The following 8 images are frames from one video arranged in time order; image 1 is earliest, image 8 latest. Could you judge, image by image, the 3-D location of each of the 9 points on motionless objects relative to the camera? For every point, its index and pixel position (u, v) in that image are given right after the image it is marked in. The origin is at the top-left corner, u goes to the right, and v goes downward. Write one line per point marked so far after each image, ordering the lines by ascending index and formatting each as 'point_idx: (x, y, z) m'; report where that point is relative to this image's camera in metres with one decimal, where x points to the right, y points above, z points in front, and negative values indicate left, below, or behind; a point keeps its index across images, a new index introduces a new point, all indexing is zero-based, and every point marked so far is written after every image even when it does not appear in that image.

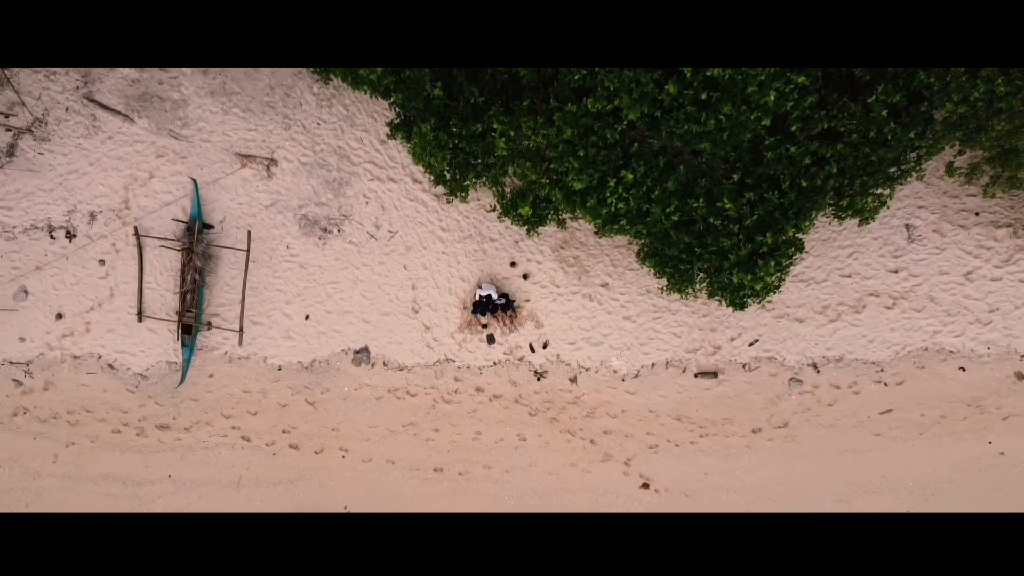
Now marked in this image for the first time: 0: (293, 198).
0: (-2.2, +0.9, +8.3) m
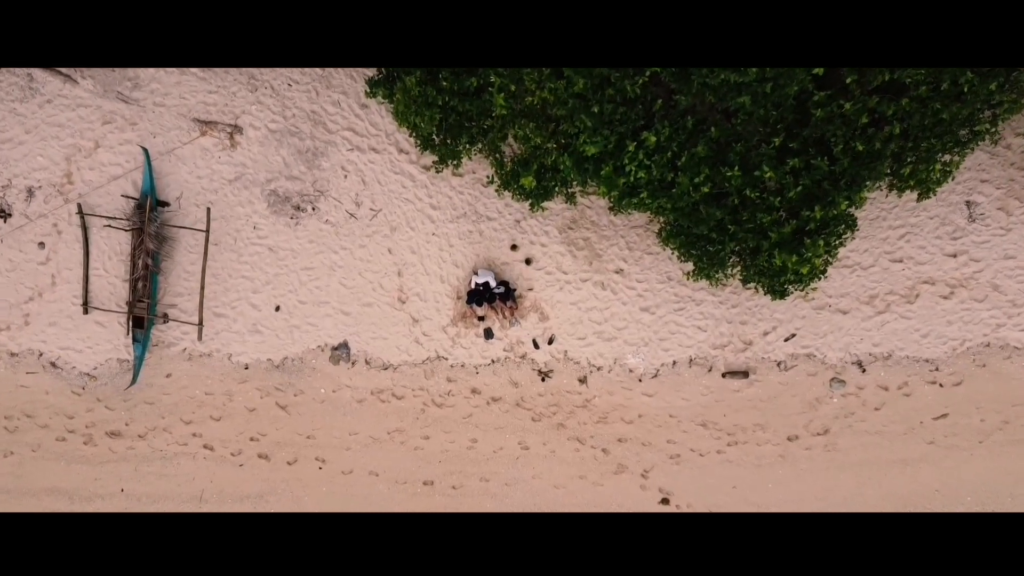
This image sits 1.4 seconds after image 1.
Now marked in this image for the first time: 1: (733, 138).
0: (-2.2, +1.0, +7.2) m
1: (+1.6, +1.1, +6.0) m
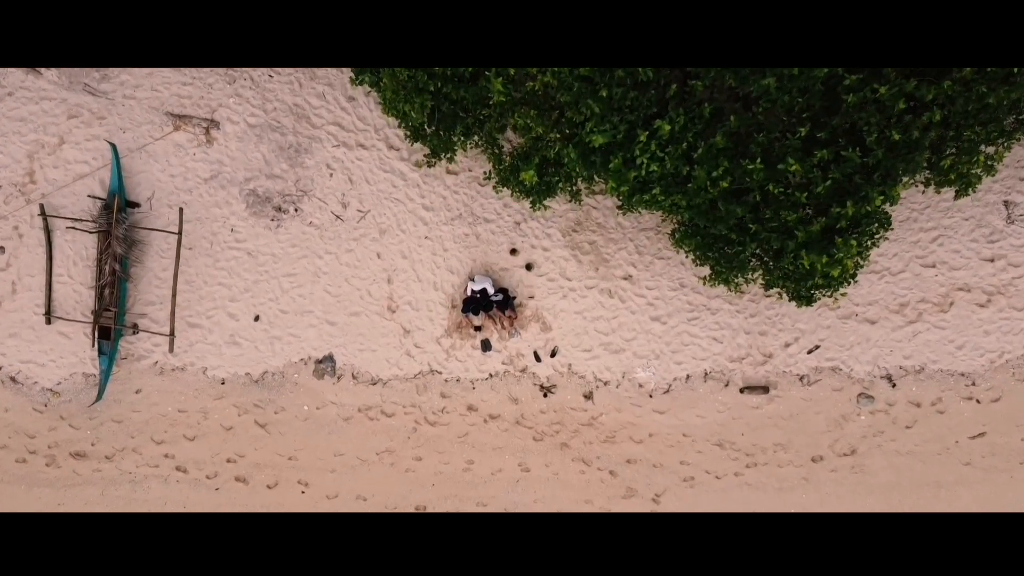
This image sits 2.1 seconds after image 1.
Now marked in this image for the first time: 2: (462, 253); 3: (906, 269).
0: (-2.2, +1.0, +6.7) m
1: (+1.6, +1.0, +5.4) m
2: (-0.4, +0.3, +6.7) m
3: (+3.2, +0.2, +6.7) m
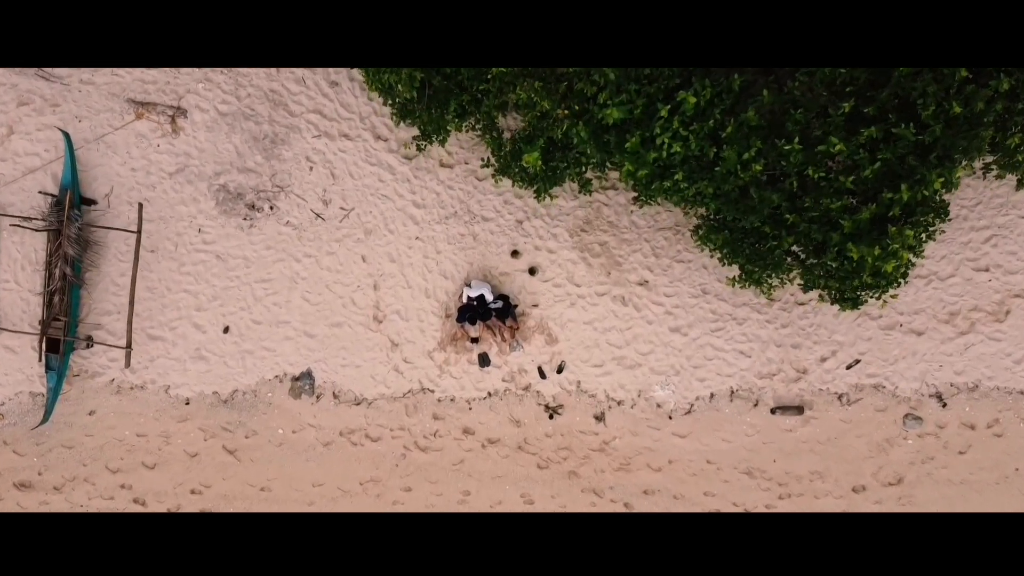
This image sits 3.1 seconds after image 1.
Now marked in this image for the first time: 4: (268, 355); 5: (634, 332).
0: (-2.2, +0.9, +6.0) m
1: (+1.6, +1.1, +4.7) m
2: (-0.4, +0.2, +6.0) m
3: (+3.2, +0.1, +6.0) m
4: (-1.8, -0.5, +6.1) m
5: (+0.9, -0.3, +6.0) m
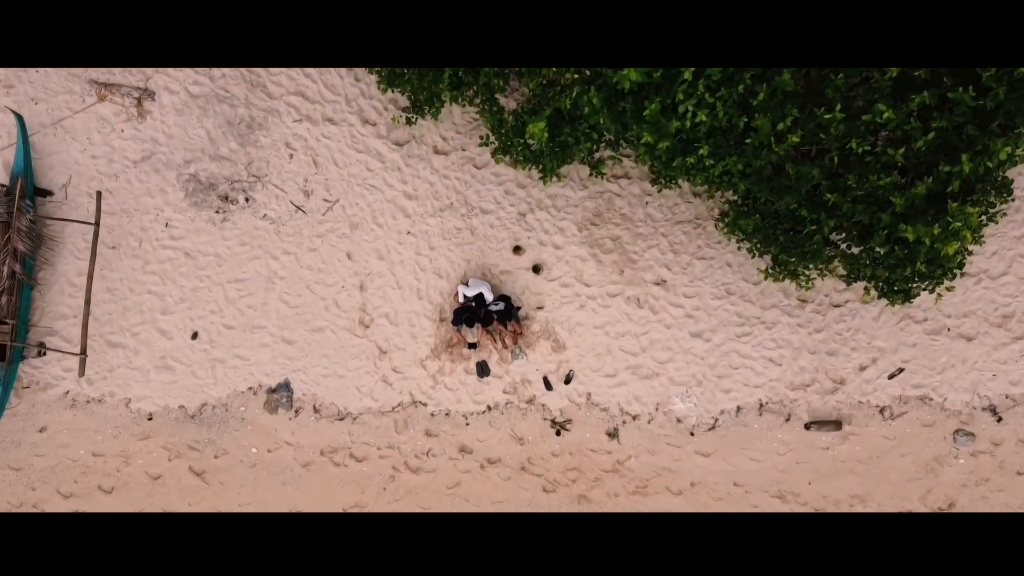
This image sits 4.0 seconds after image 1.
0: (-2.2, +0.9, +5.4) m
1: (+1.6, +1.1, +4.2) m
2: (-0.4, +0.2, +5.4) m
3: (+3.2, +0.1, +5.3) m
4: (-1.8, -0.5, +5.4) m
5: (+0.9, -0.3, +5.4) m
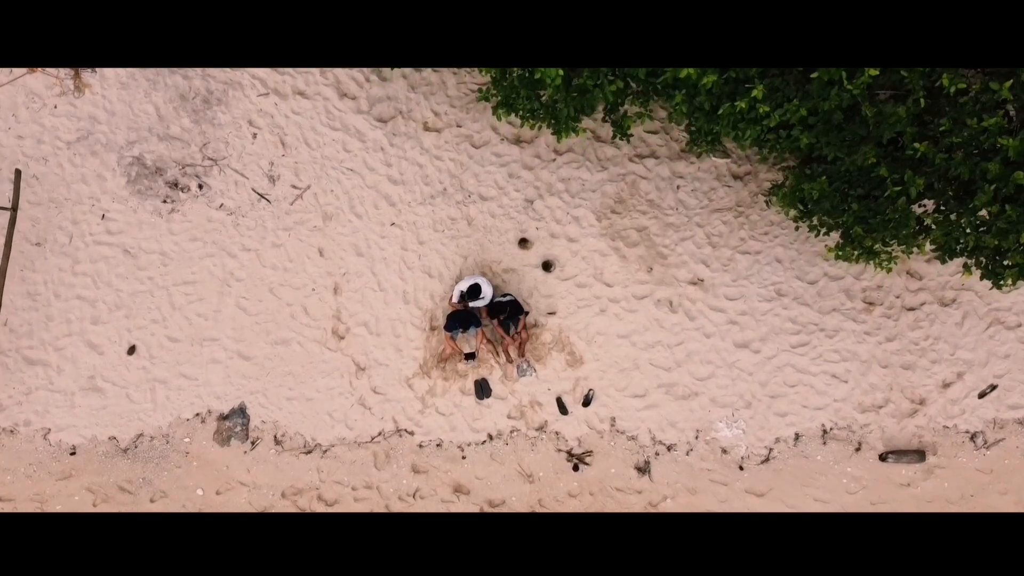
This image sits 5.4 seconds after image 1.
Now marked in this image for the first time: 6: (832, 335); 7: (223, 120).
0: (-2.1, +0.9, +4.5) m
1: (+1.6, +1.2, +3.4) m
2: (-0.4, +0.2, +4.5) m
3: (+3.2, +0.1, +4.4) m
4: (-1.7, -0.5, +4.4) m
5: (+0.9, -0.3, +4.4) m
6: (+1.7, -0.2, +4.4) m
7: (-1.6, +0.9, +4.5) m
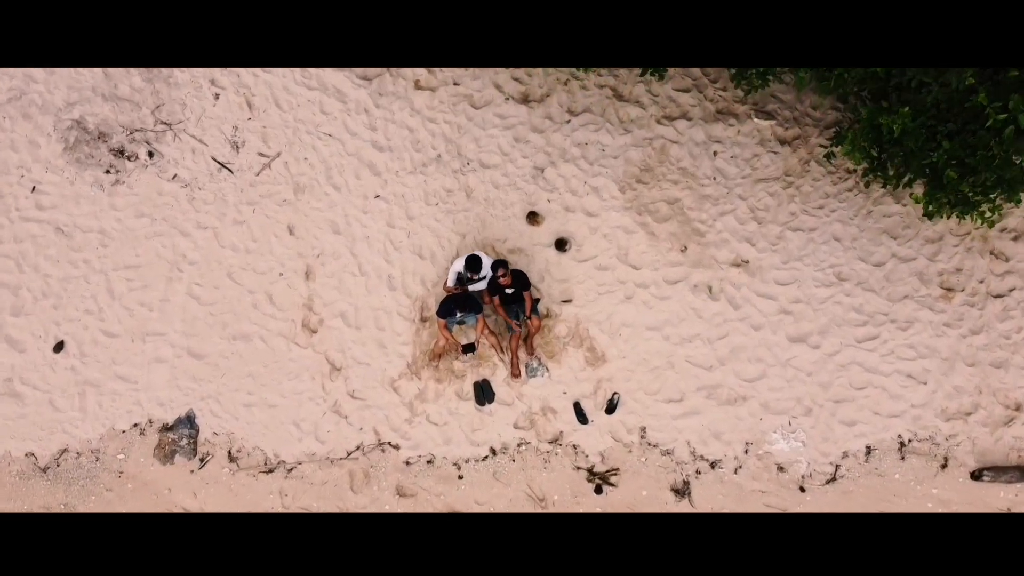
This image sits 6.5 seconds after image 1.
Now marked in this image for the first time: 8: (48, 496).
0: (-2.1, +0.9, +3.9) m
1: (+1.7, +1.4, +2.8) m
2: (-0.3, +0.3, +3.7) m
3: (+3.3, +0.2, +3.7) m
4: (-1.7, -0.4, +3.7) m
5: (+1.0, -0.2, +3.7) m
6: (+1.7, -0.2, +3.7) m
7: (-1.6, +1.0, +3.9) m
8: (-2.0, -0.9, +3.6) m
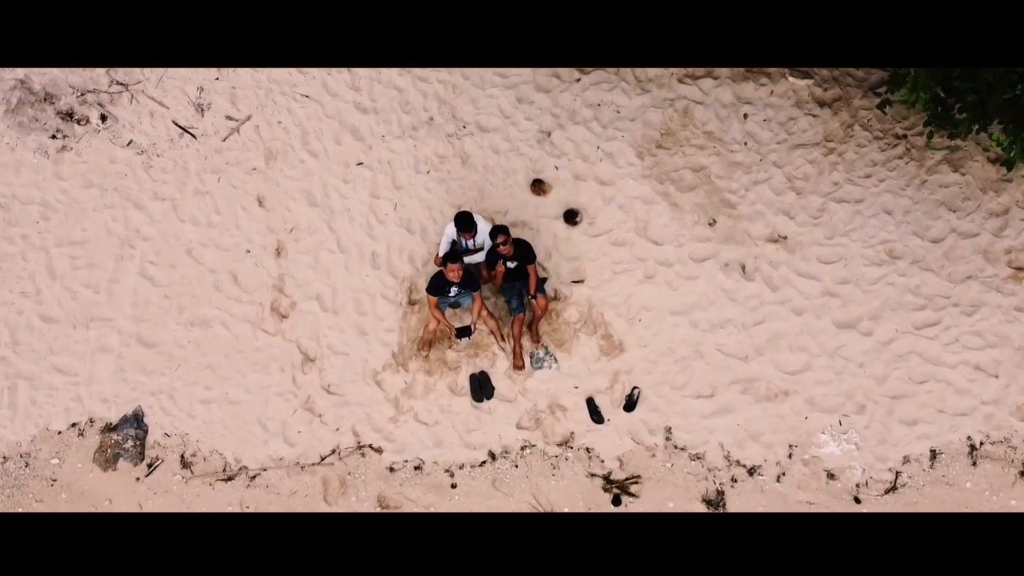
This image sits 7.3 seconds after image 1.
0: (-2.1, +1.0, +3.4) m
1: (+1.7, +1.5, +2.3) m
2: (-0.3, +0.4, +3.3) m
3: (+3.3, +0.3, +3.2) m
4: (-1.7, -0.4, +3.1) m
5: (+1.0, -0.2, +3.2) m
6: (+1.7, -0.1, +3.2) m
7: (-1.5, +1.0, +3.5) m
8: (-2.0, -0.8, +3.1) m
